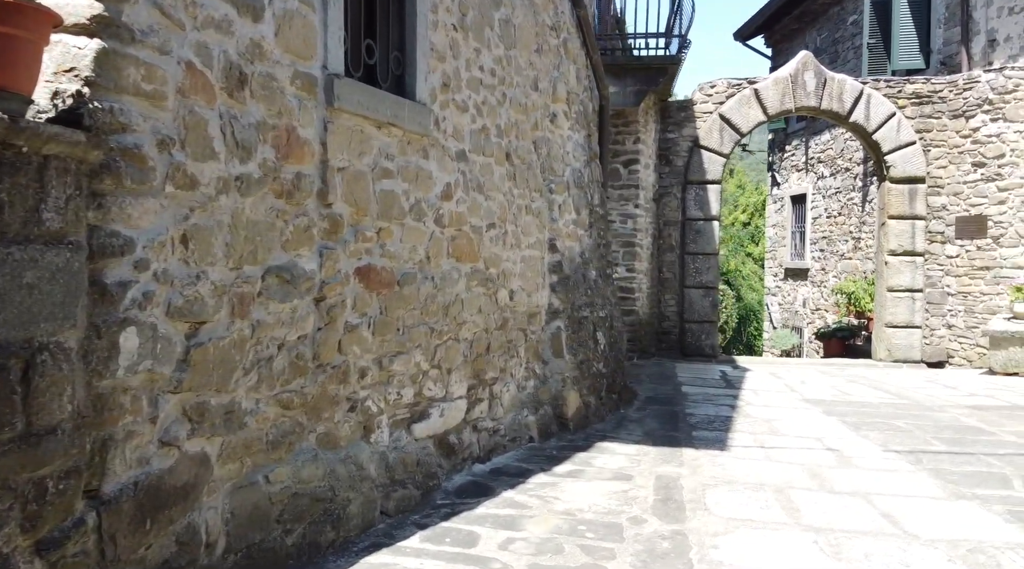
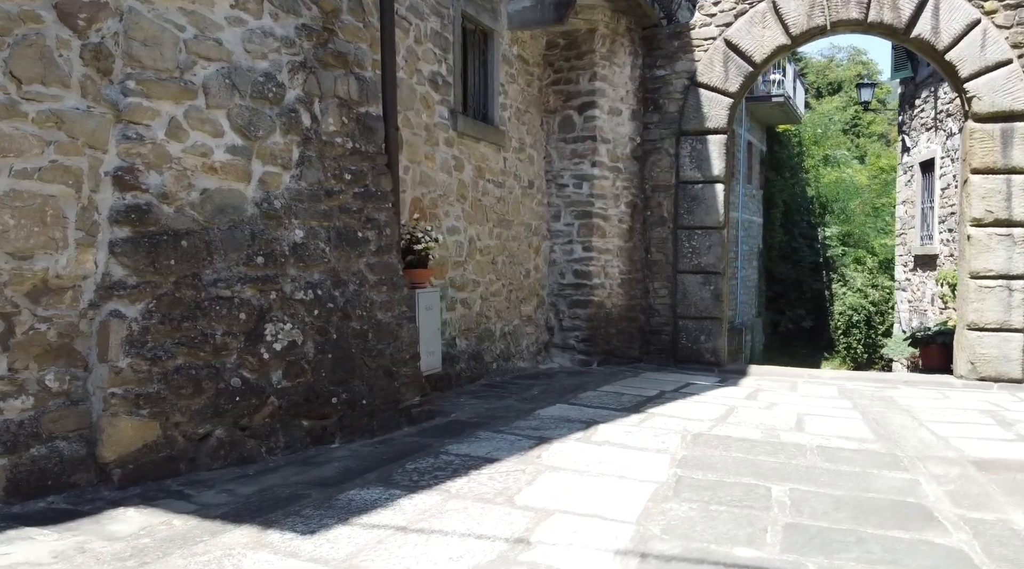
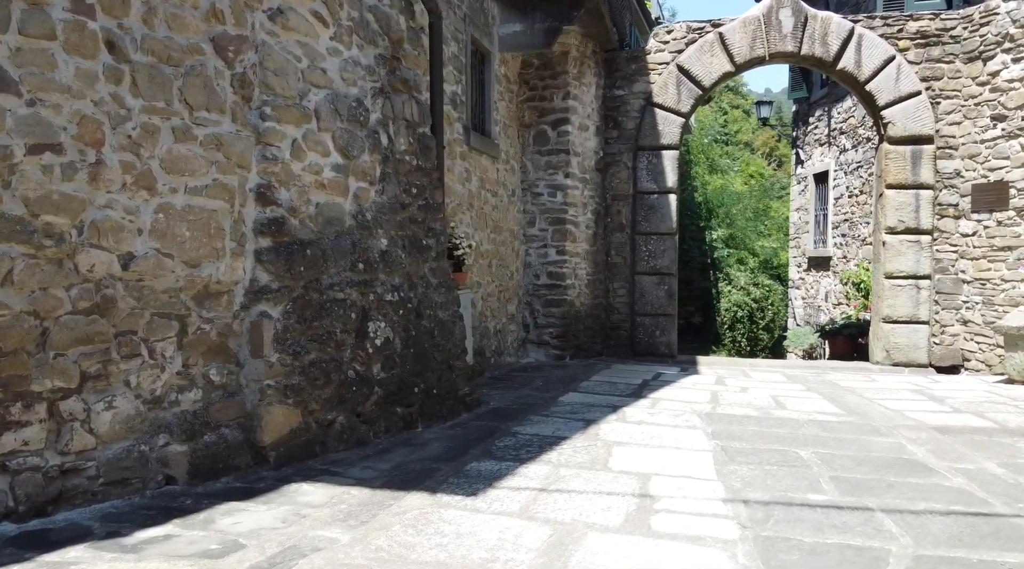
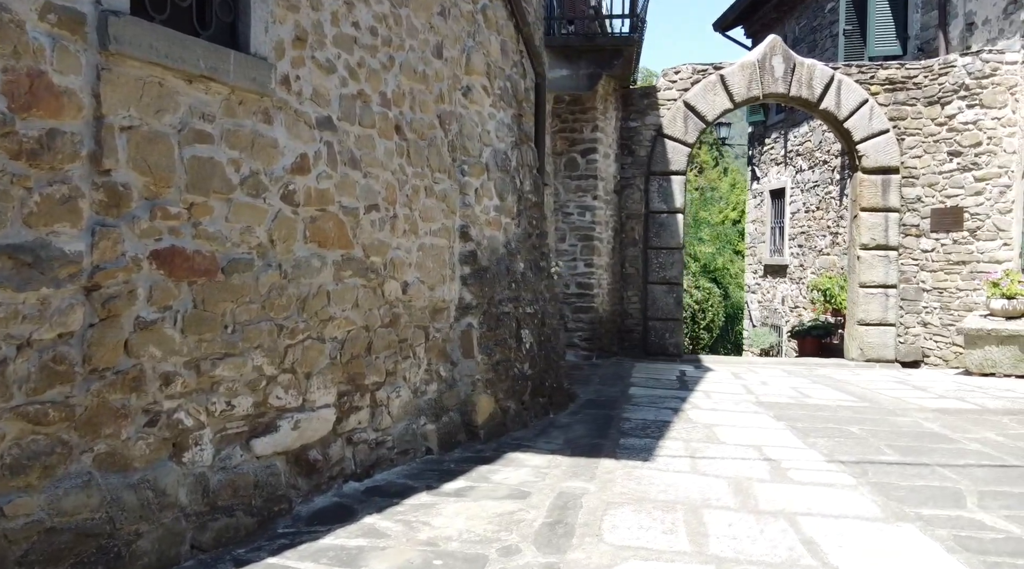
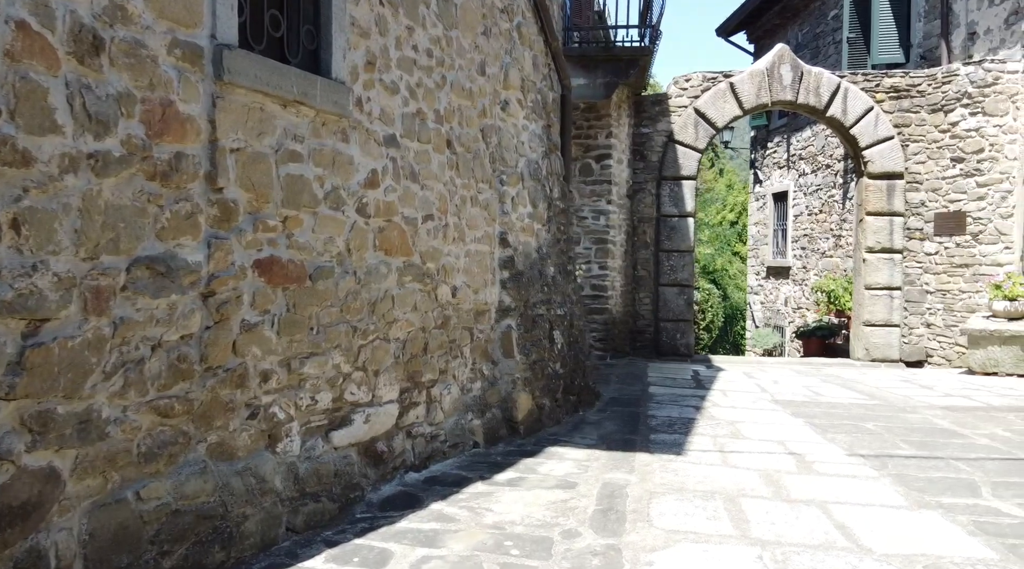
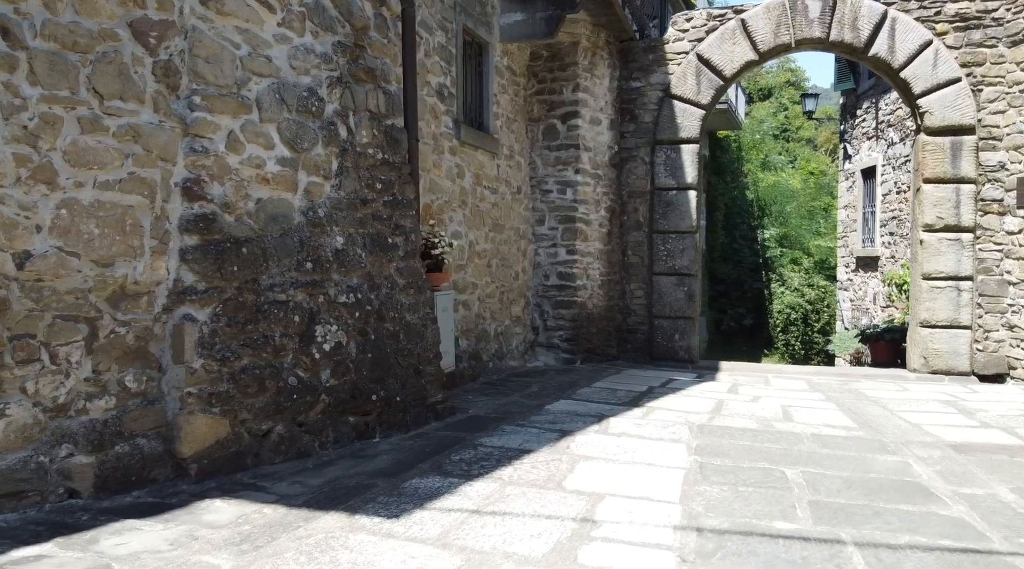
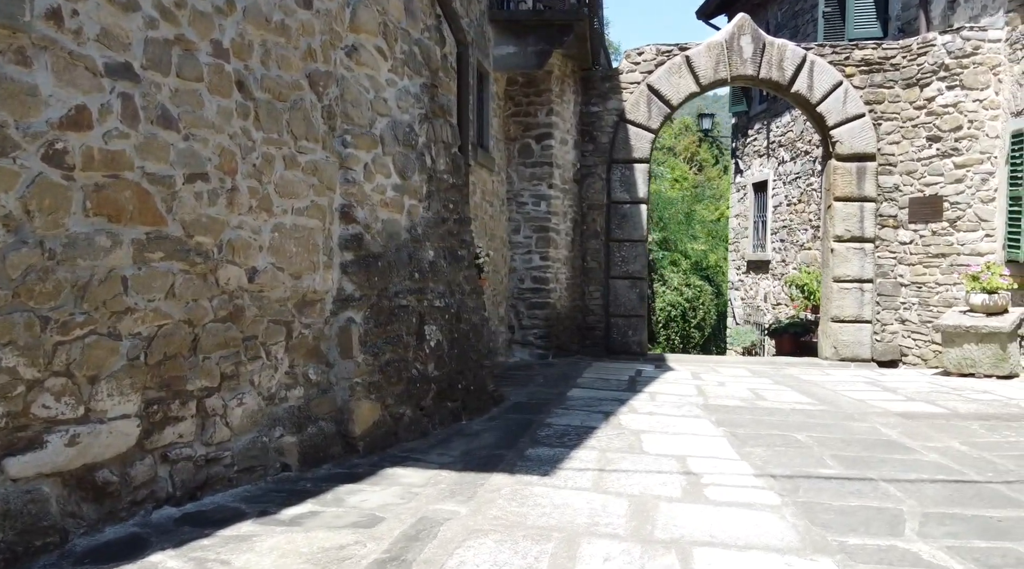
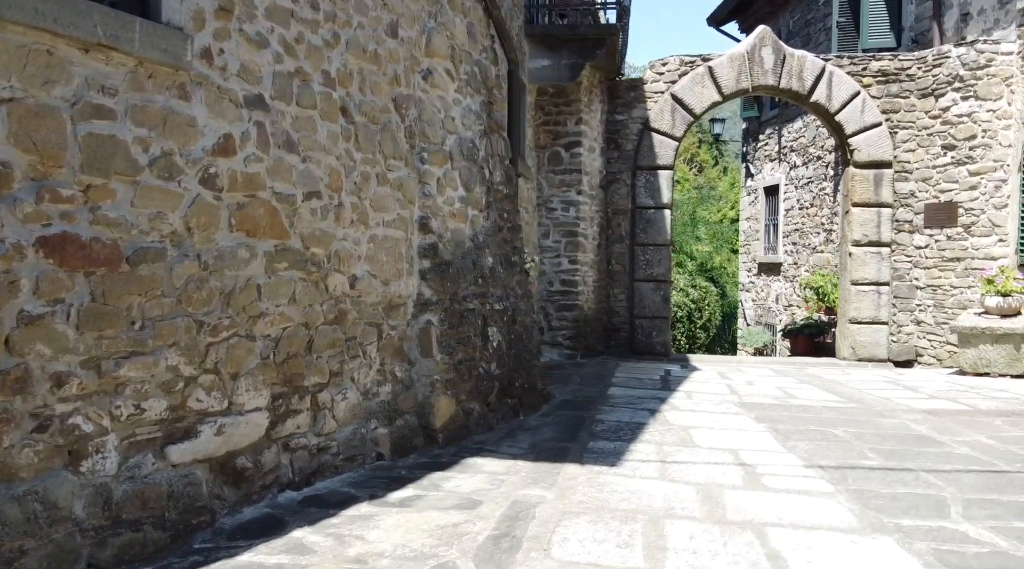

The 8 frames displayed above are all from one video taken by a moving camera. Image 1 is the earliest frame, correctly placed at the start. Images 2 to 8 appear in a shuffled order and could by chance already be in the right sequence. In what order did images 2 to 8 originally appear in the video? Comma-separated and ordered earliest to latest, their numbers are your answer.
5, 4, 8, 7, 3, 6, 2
